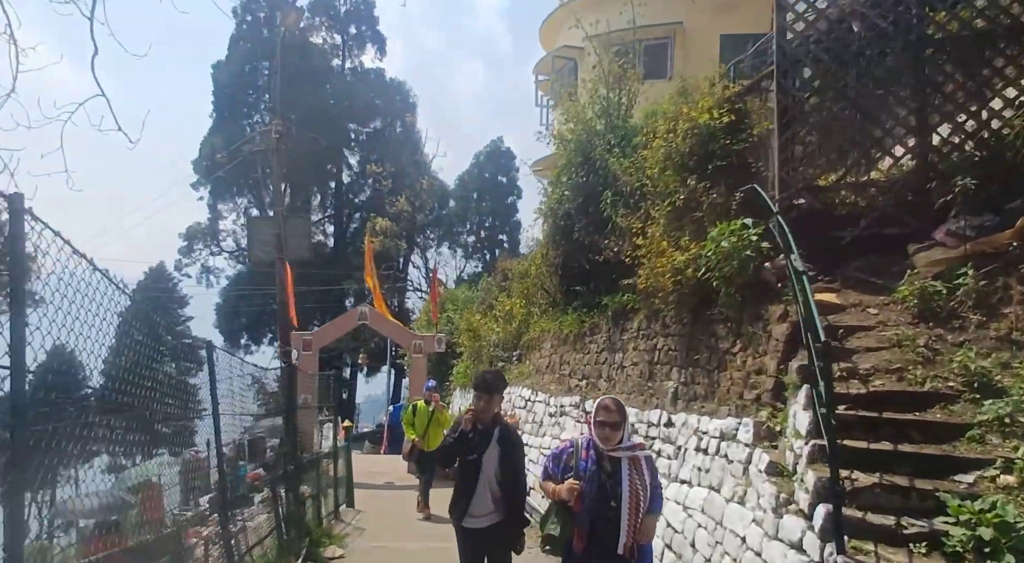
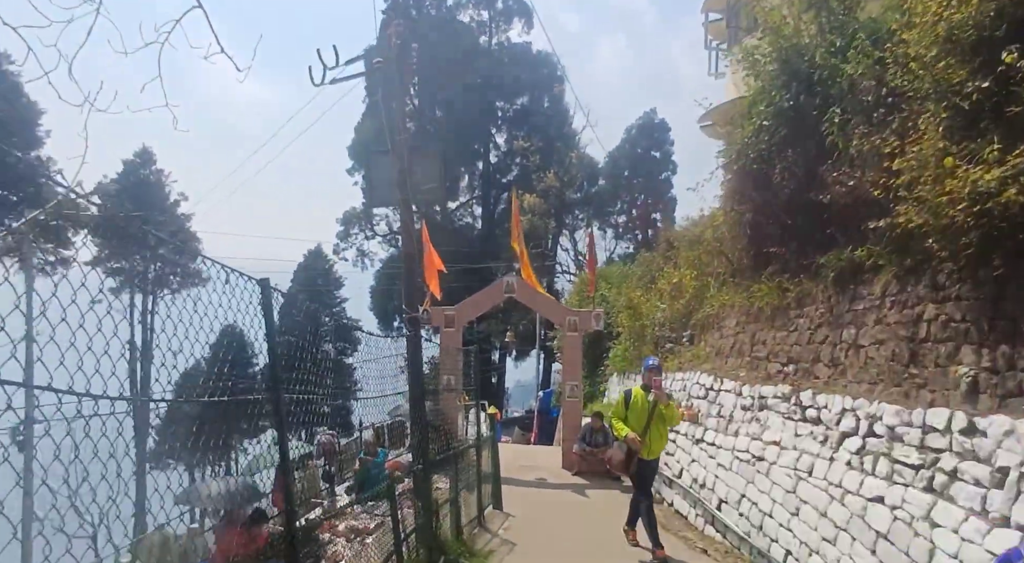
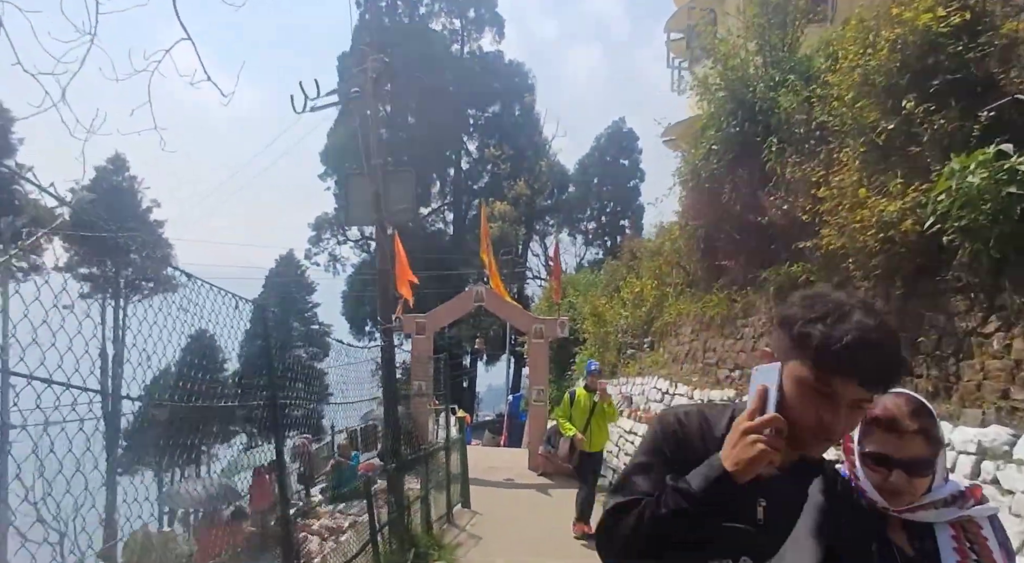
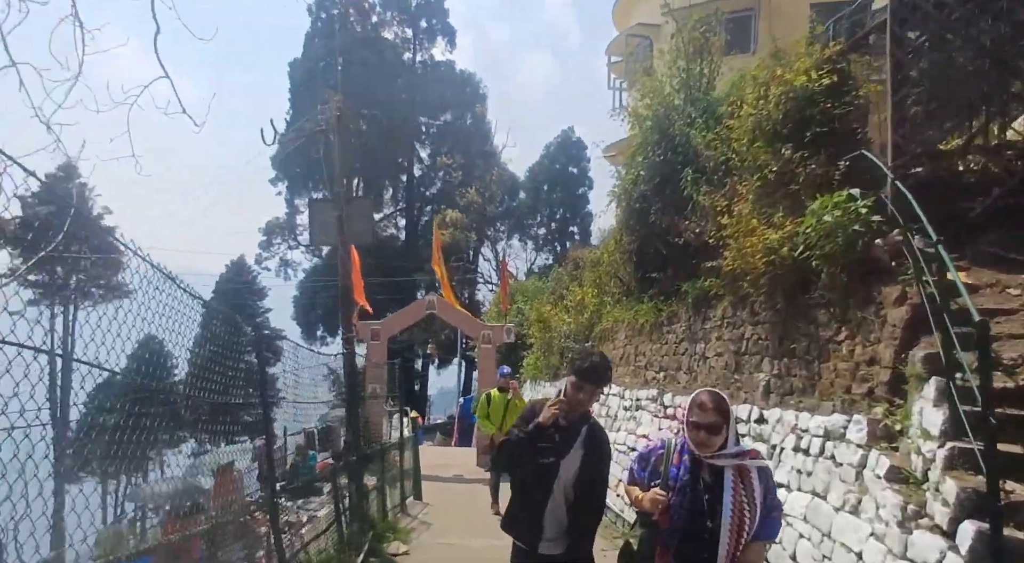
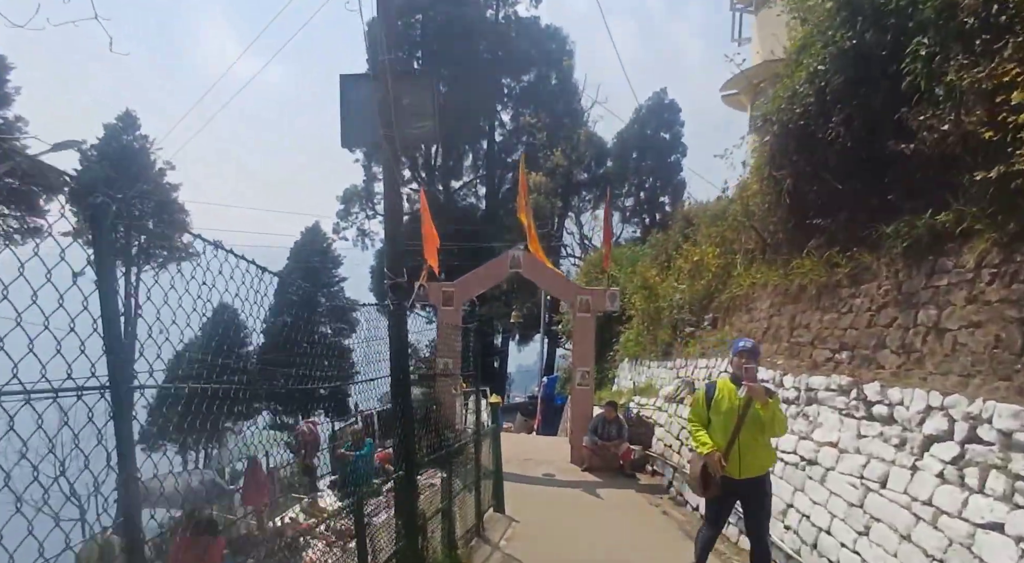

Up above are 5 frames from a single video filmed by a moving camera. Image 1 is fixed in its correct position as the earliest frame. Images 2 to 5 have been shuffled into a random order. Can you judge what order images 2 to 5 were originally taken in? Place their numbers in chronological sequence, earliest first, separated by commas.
4, 3, 2, 5
